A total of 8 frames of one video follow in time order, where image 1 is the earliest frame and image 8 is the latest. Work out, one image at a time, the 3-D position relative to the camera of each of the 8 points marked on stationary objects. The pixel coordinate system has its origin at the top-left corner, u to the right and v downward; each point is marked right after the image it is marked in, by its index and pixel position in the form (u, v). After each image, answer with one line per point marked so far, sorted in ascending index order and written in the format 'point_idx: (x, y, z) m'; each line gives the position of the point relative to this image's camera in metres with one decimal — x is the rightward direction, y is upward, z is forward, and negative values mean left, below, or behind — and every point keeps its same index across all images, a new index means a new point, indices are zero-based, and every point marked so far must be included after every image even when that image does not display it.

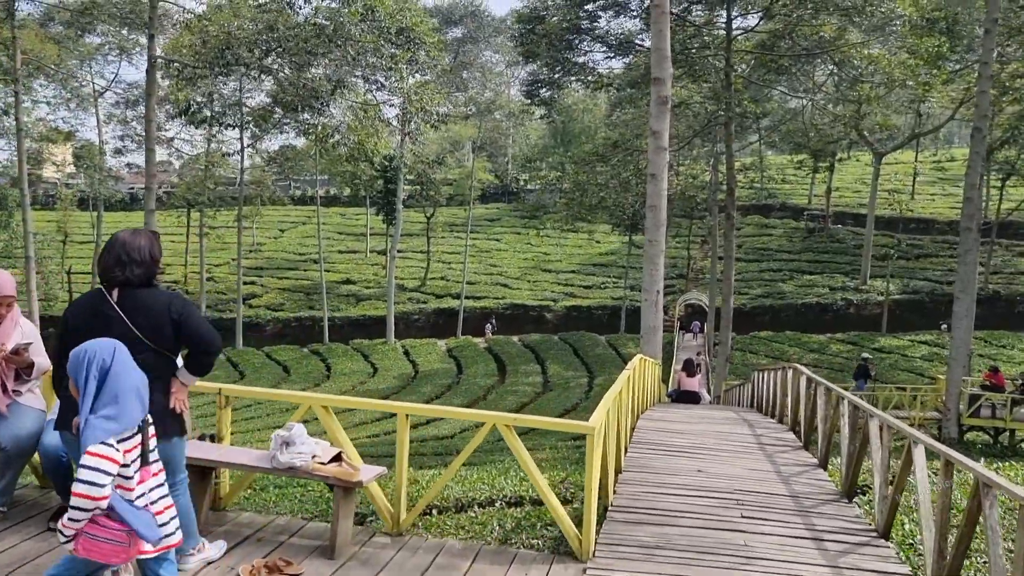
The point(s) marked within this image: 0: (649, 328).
0: (+1.5, -0.4, +9.0) m
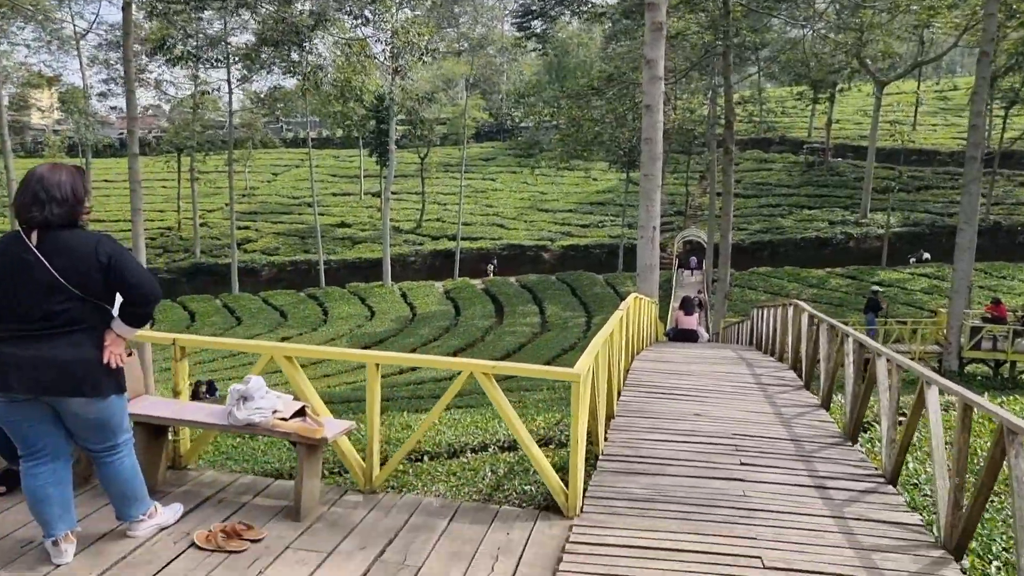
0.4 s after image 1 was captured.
0: (+1.4, +0.2, +8.8) m
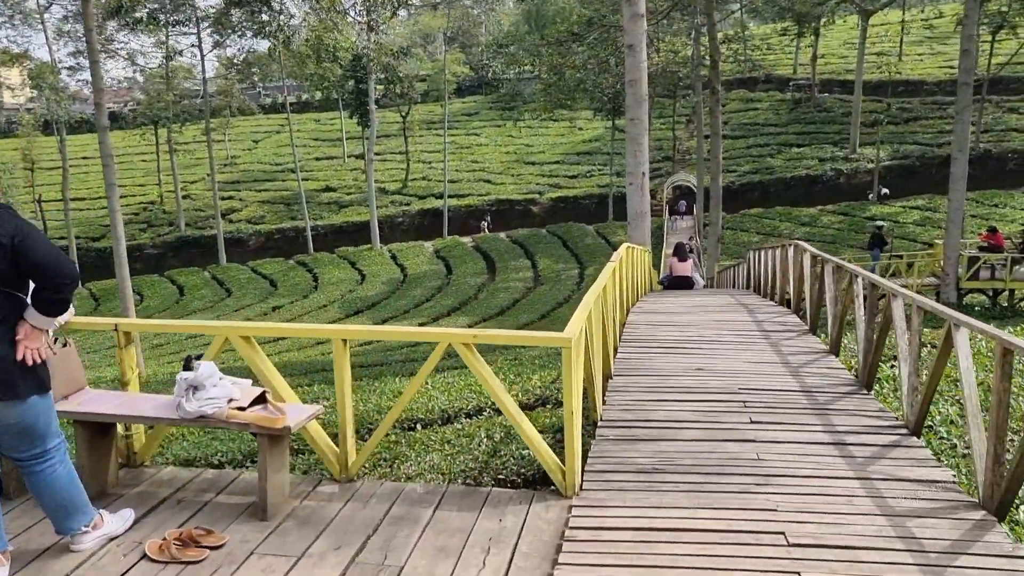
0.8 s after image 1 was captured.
0: (+1.3, +0.7, +8.6) m
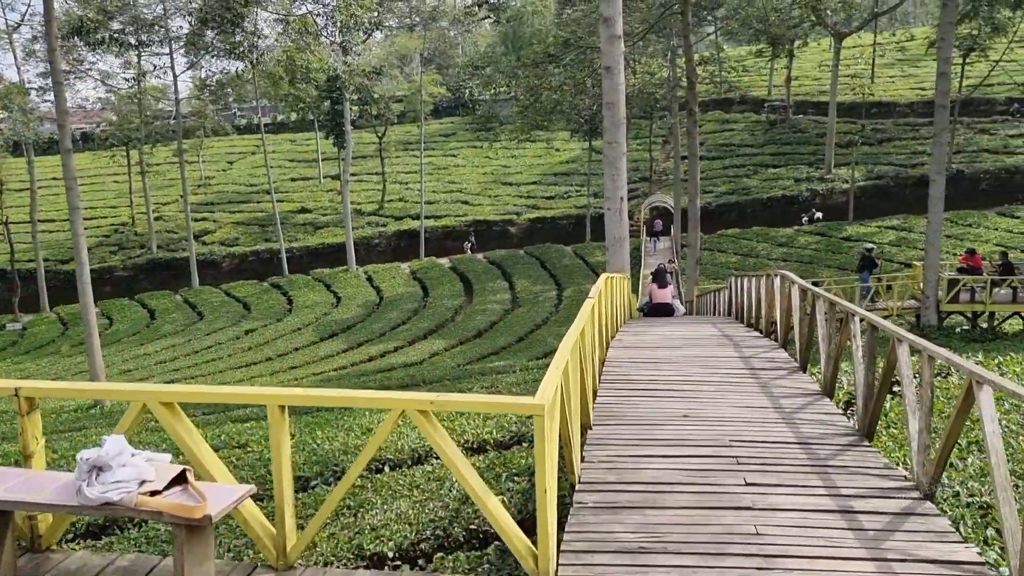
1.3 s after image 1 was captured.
0: (+1.0, +0.5, +8.4) m
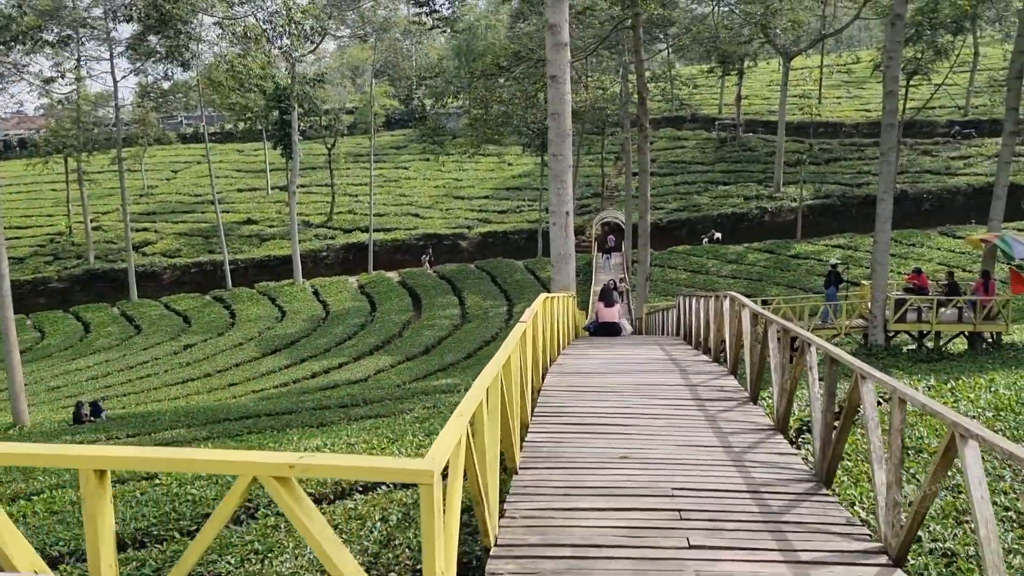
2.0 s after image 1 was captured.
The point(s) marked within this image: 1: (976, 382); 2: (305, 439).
0: (+0.5, +0.3, +8.2) m
1: (+3.7, -0.8, +6.7) m
2: (-1.6, -1.1, +6.4) m
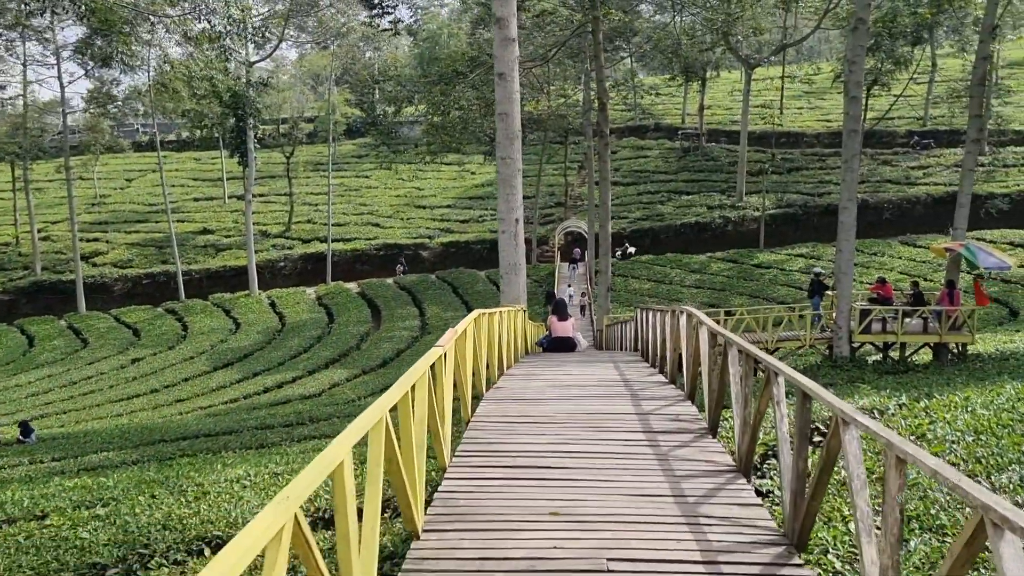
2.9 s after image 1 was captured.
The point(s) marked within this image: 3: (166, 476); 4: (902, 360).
0: (0.0, +0.2, +7.8) m
1: (+3.3, -0.8, +6.4) m
2: (-1.9, -1.2, +5.9) m
3: (-2.1, -1.2, +5.2) m
4: (+4.6, -0.8, +10.0) m
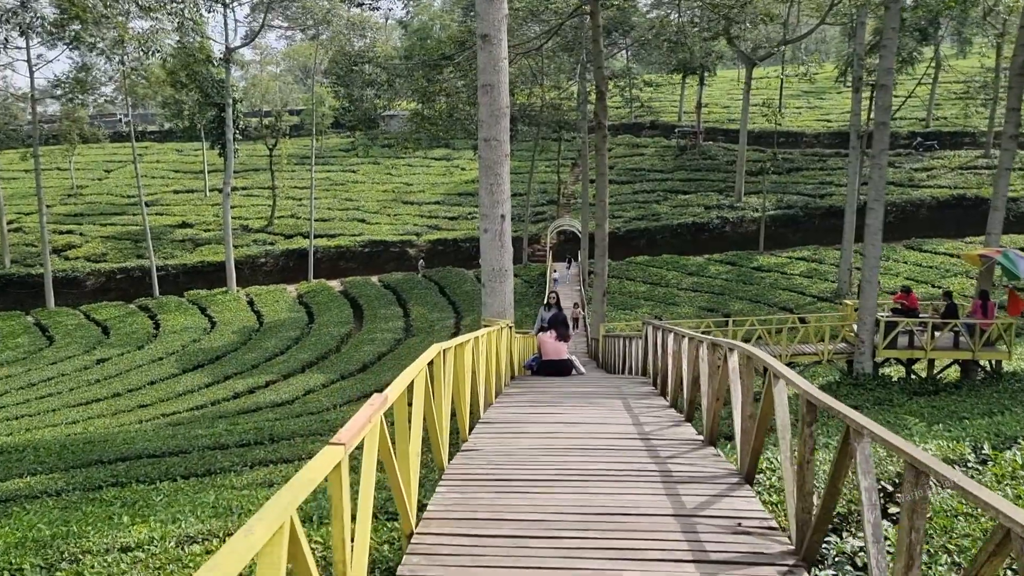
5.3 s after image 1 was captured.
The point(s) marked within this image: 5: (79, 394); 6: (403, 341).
0: (-0.1, +0.2, +6.8) m
1: (+3.2, -0.9, +5.4) m
2: (-2.0, -1.3, +4.9) m
3: (-2.2, -1.2, +4.1) m
4: (+4.5, -1.0, +9.1) m
5: (-7.7, -1.9, +15.1) m
6: (-2.3, -1.1, +17.8) m
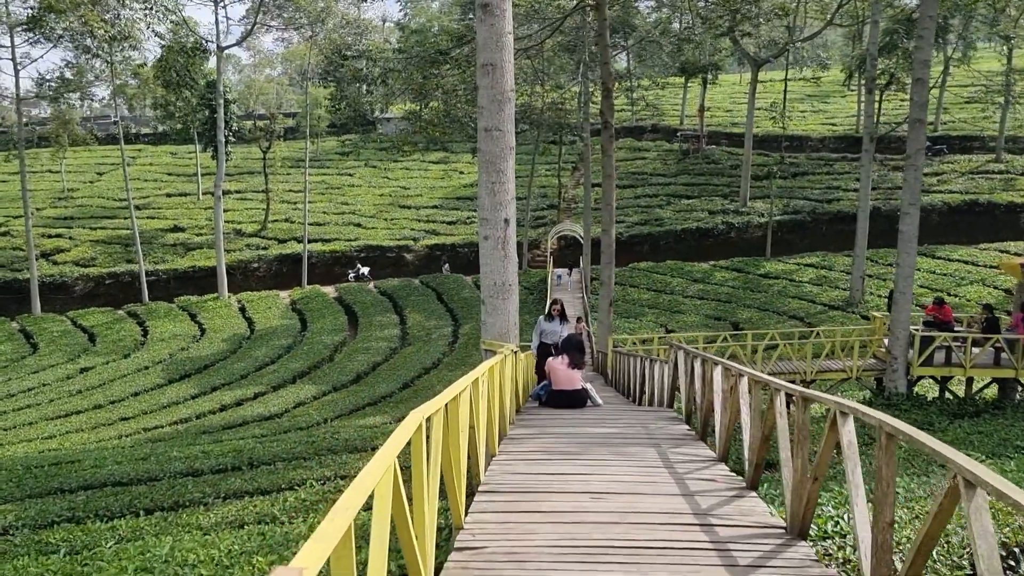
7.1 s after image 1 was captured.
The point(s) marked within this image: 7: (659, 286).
0: (-0.1, +0.1, +6.1) m
1: (+3.2, -1.0, +4.7) m
2: (-2.0, -1.3, +4.2) m
3: (-2.2, -1.3, +3.4) m
4: (+4.5, -1.1, +8.4) m
5: (-7.7, -2.0, +14.4) m
6: (-2.3, -1.3, +17.1) m
7: (+3.5, 0.0, +19.9) m
